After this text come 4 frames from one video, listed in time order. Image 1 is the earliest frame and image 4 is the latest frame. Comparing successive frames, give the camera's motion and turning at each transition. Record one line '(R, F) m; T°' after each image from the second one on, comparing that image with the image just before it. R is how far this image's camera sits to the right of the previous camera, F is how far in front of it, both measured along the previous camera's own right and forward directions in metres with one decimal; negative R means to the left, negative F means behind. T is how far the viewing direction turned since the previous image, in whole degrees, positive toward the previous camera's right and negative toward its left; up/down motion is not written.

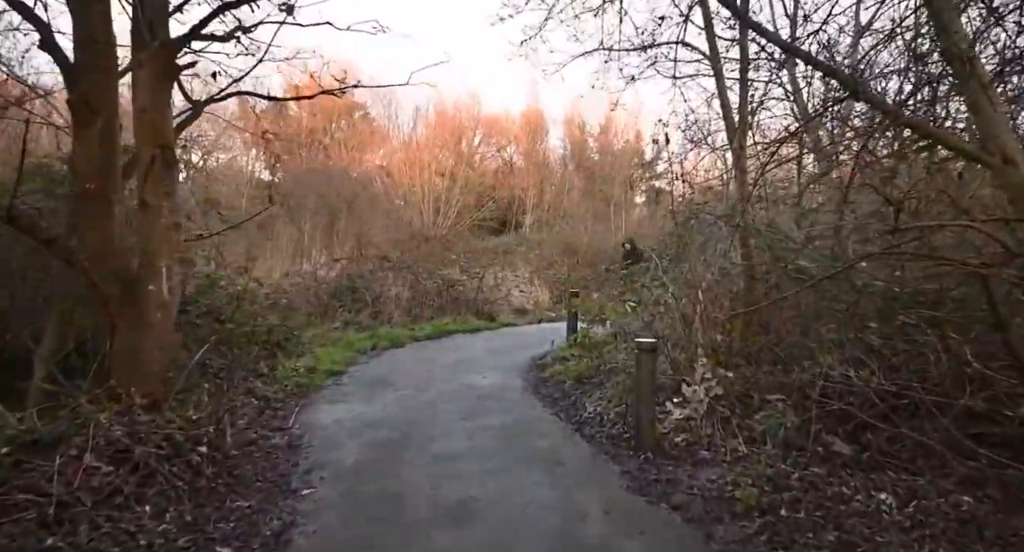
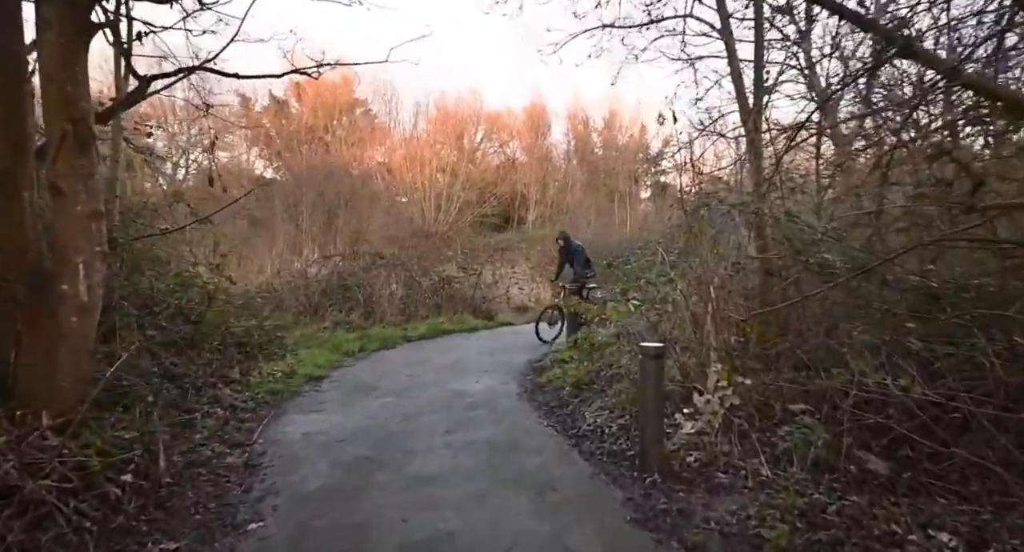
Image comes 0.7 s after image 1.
(+0.1, +0.7) m; 0°
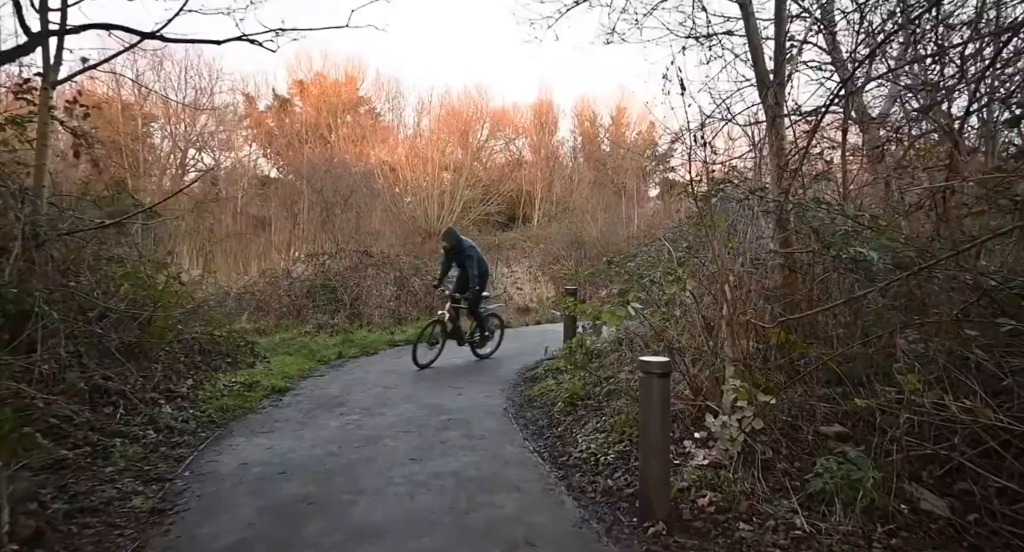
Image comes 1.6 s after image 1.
(+0.2, +0.9) m; -1°
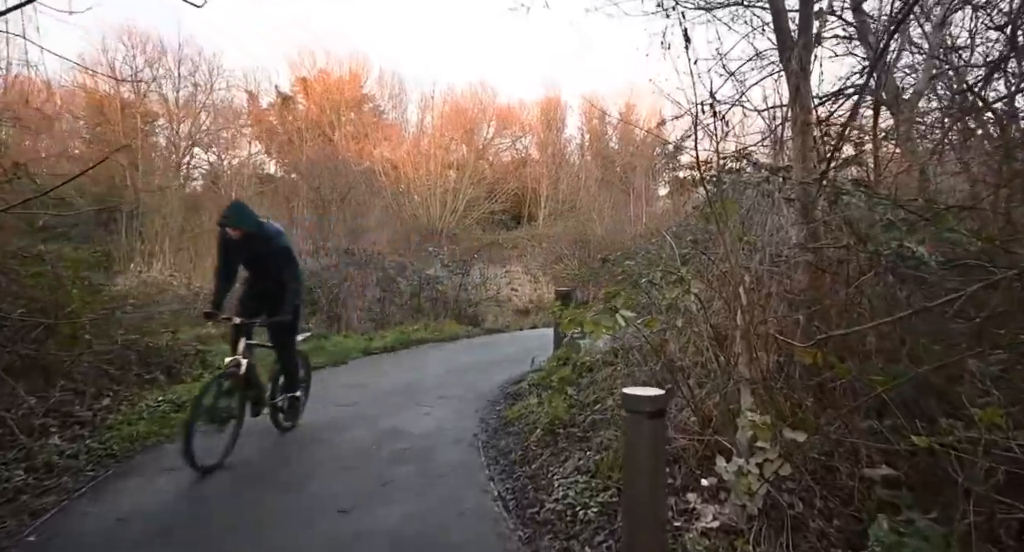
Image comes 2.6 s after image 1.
(+0.3, +1.0) m; -1°
